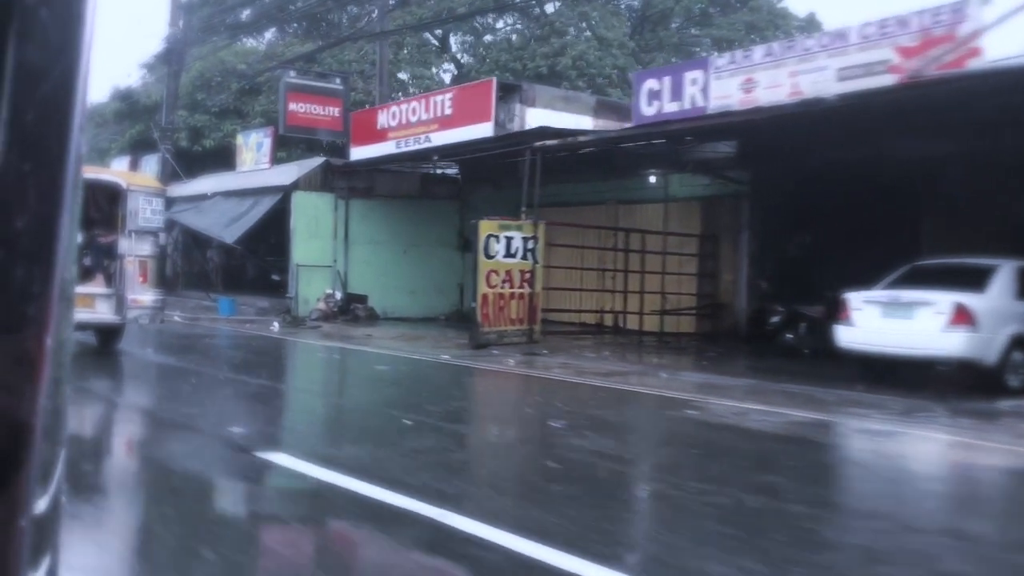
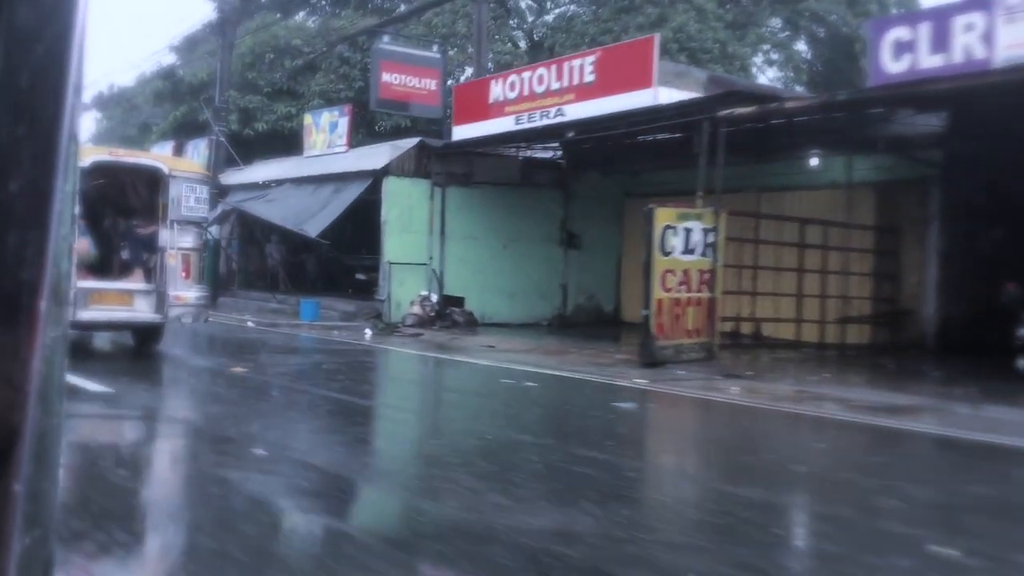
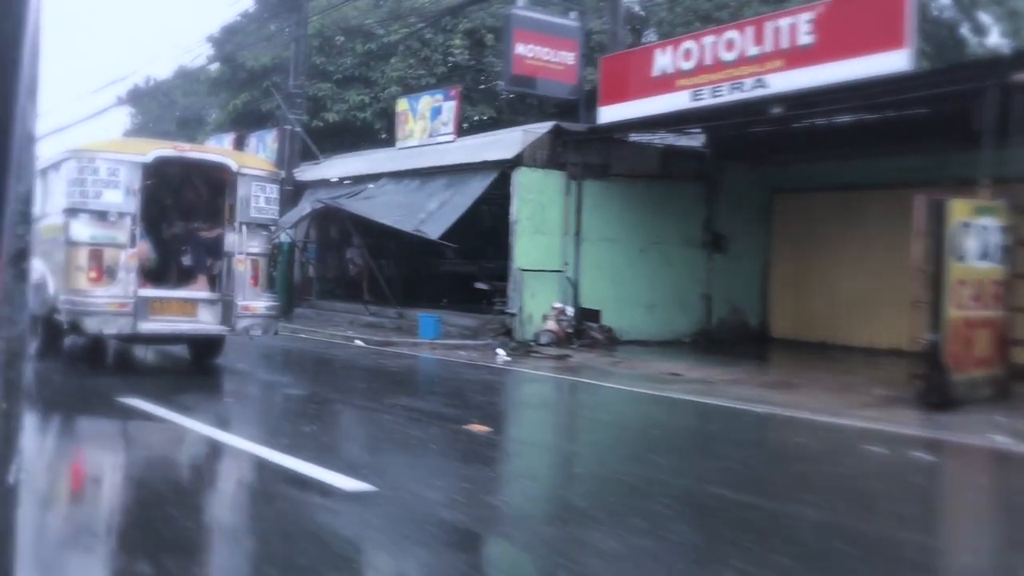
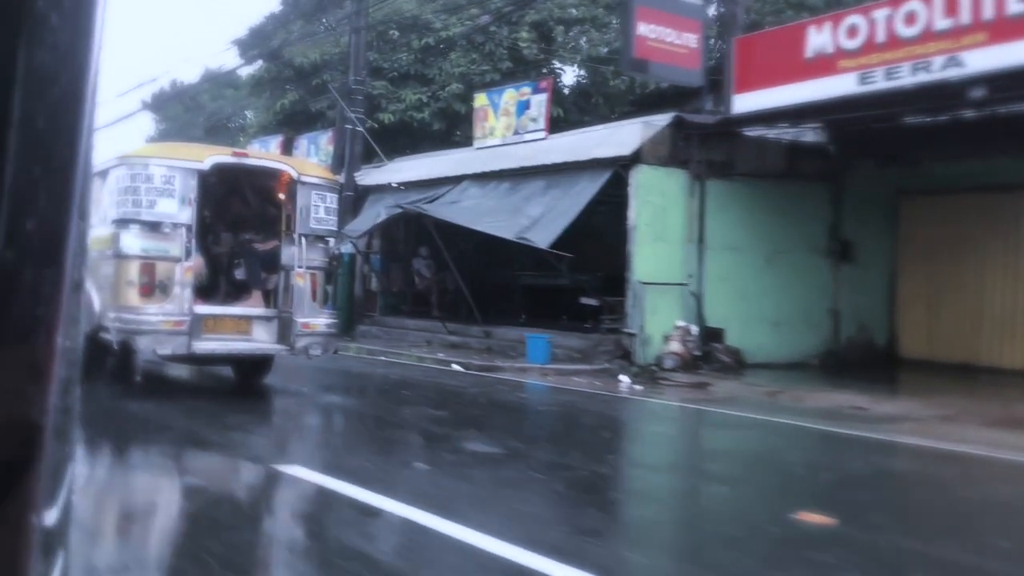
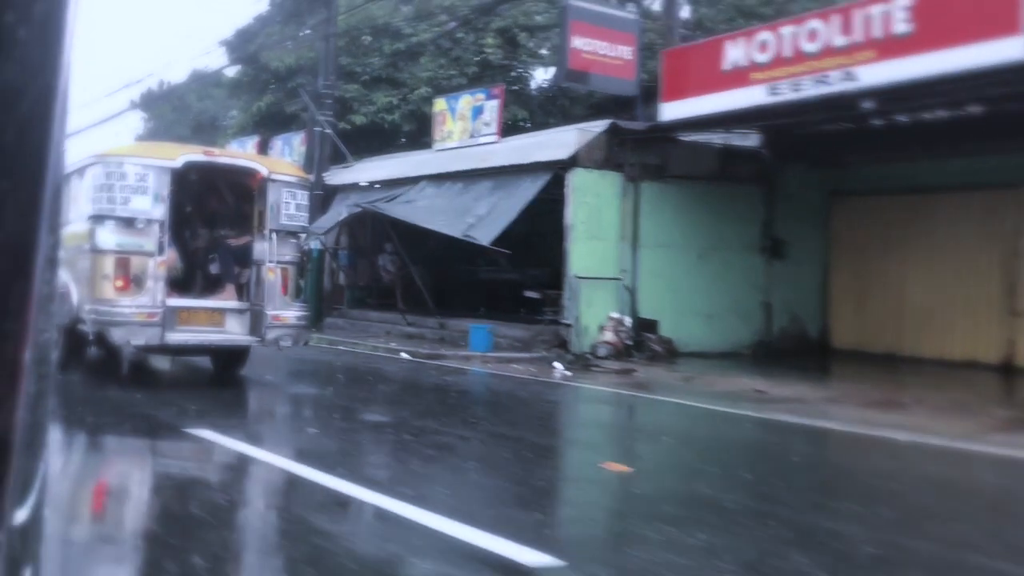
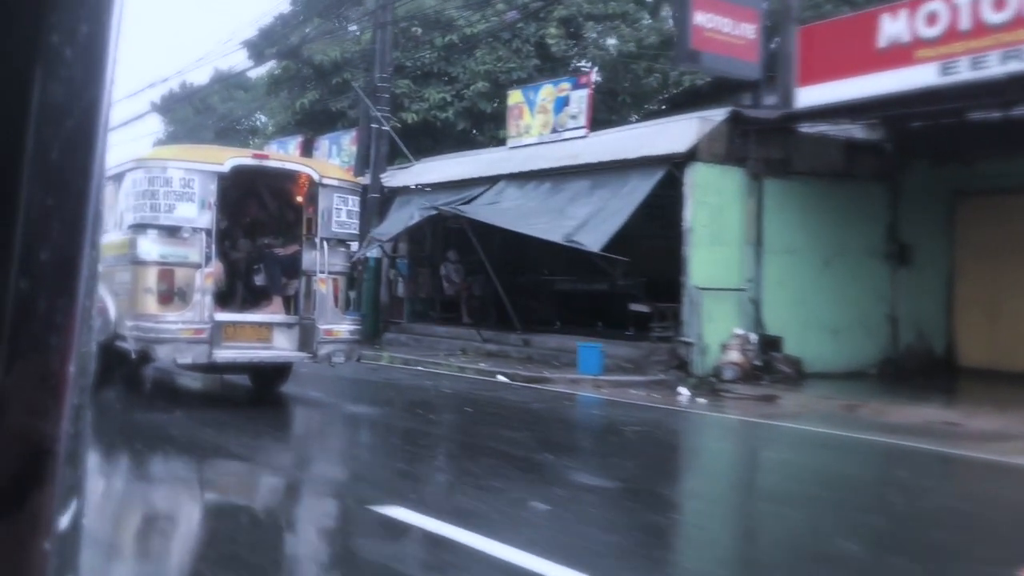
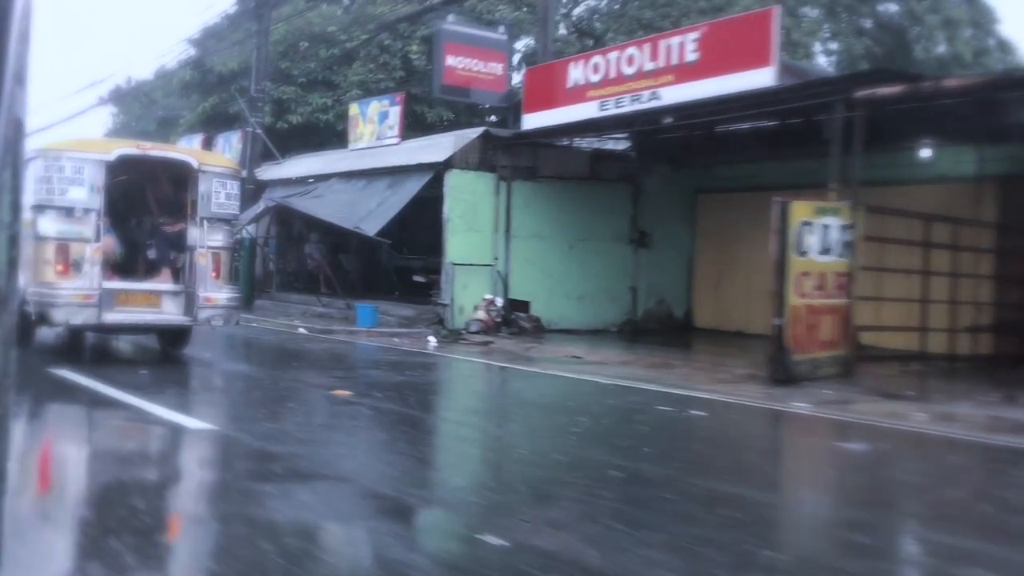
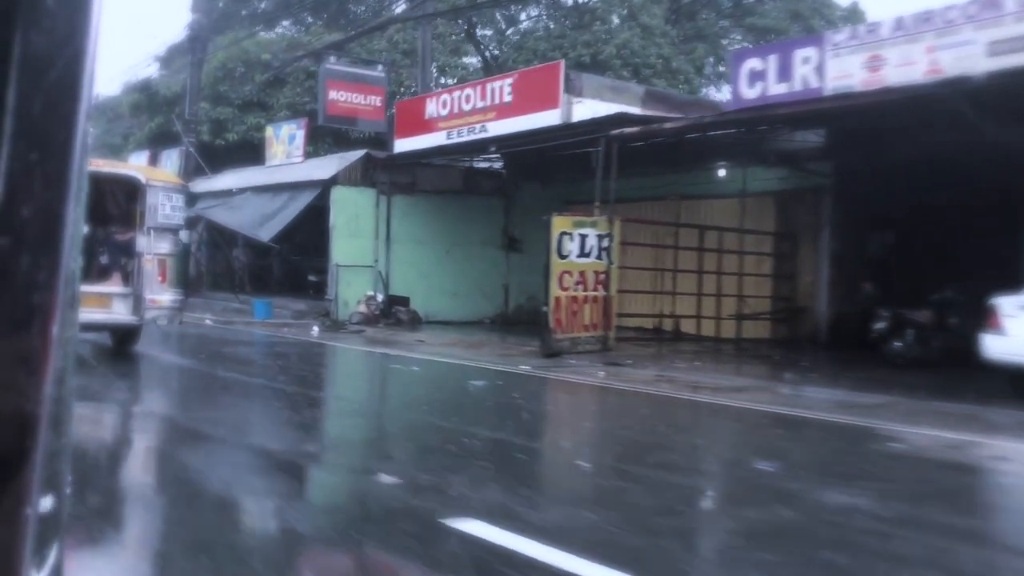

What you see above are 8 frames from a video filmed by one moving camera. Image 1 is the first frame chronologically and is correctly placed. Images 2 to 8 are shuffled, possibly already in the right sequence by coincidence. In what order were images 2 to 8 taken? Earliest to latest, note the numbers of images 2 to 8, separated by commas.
8, 2, 7, 3, 5, 4, 6
